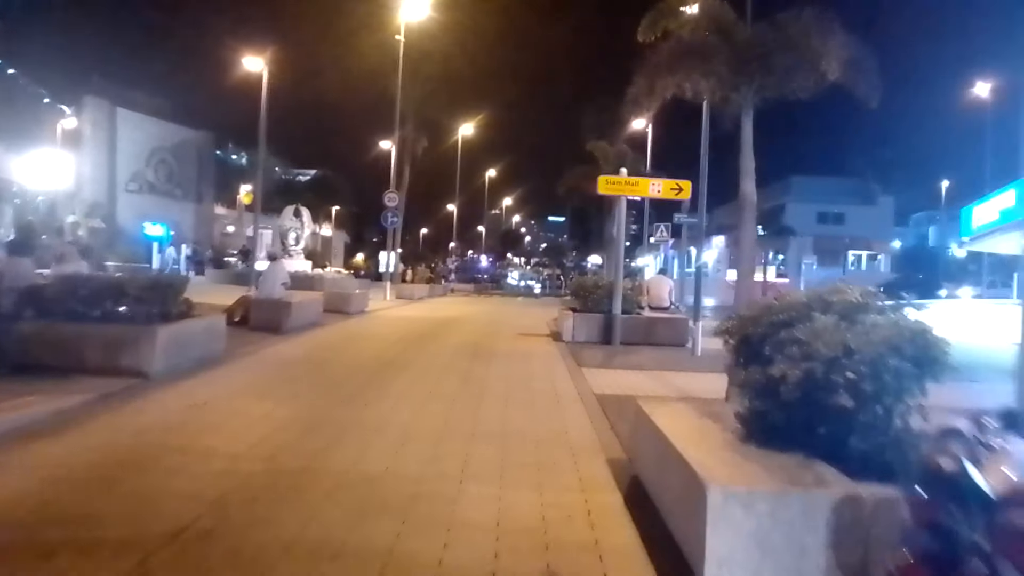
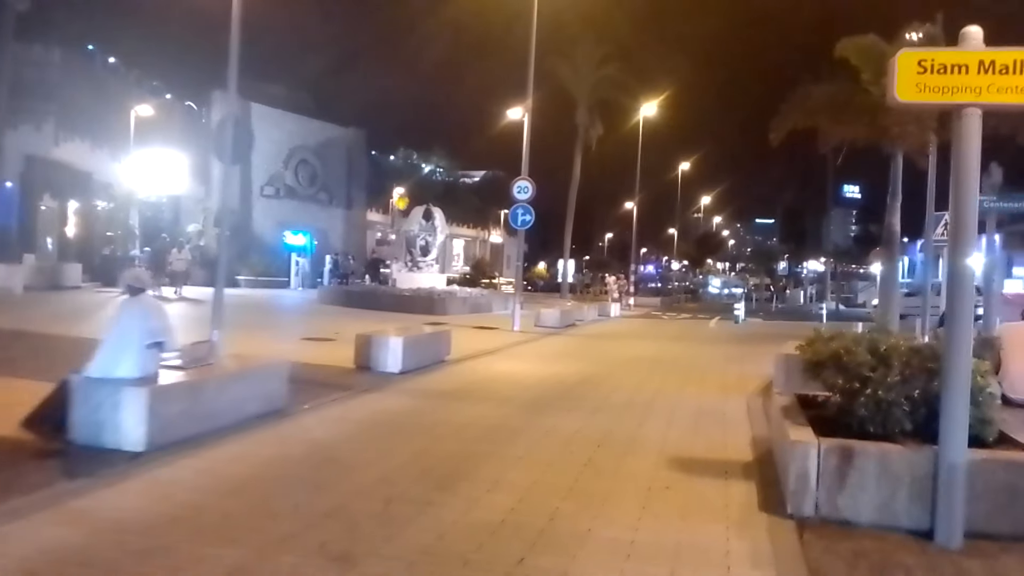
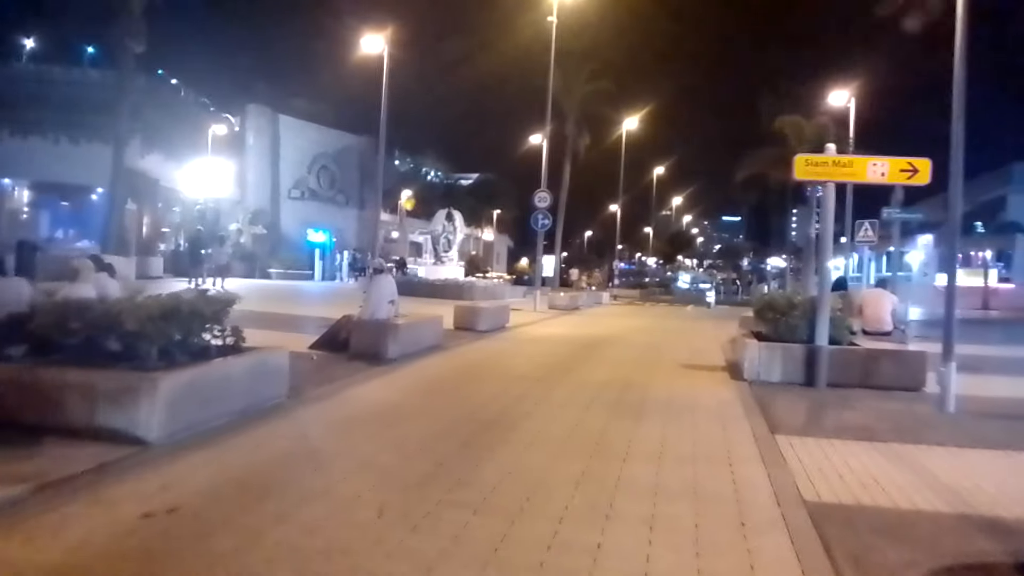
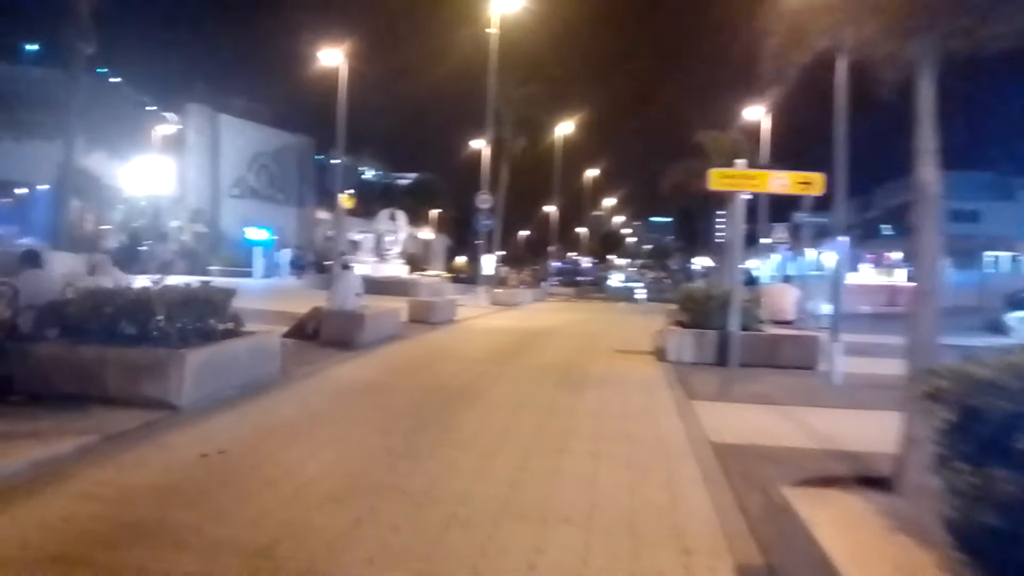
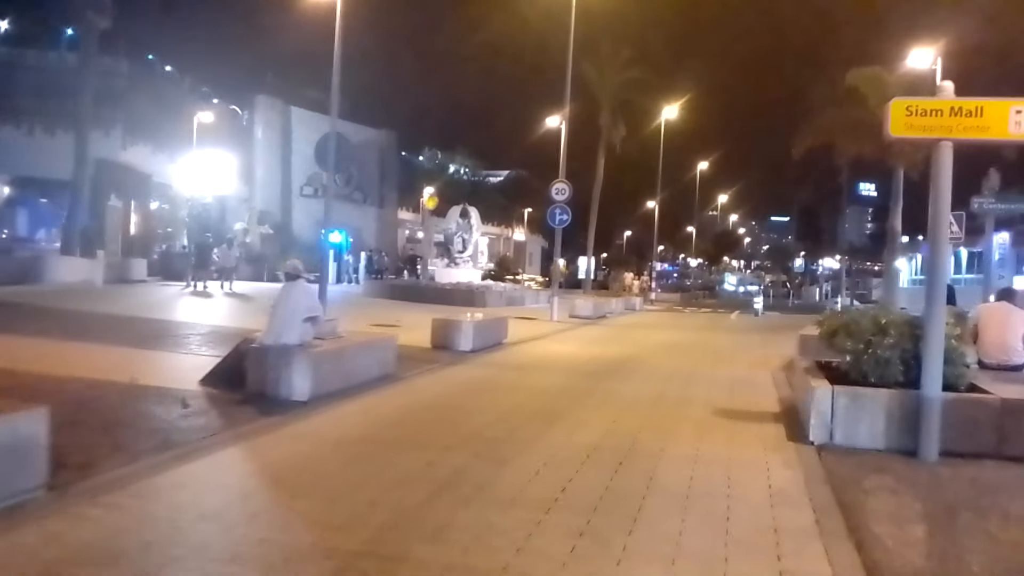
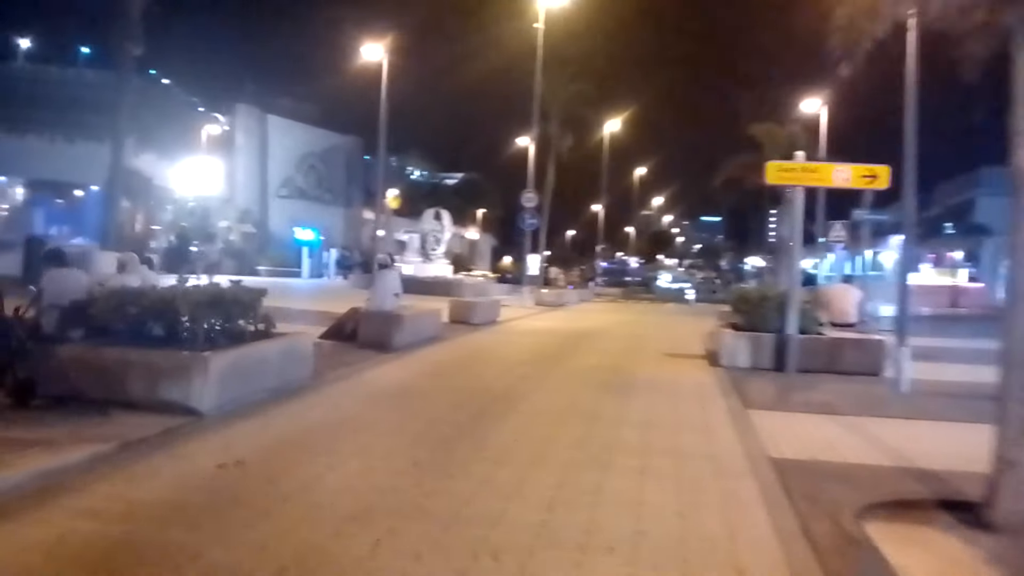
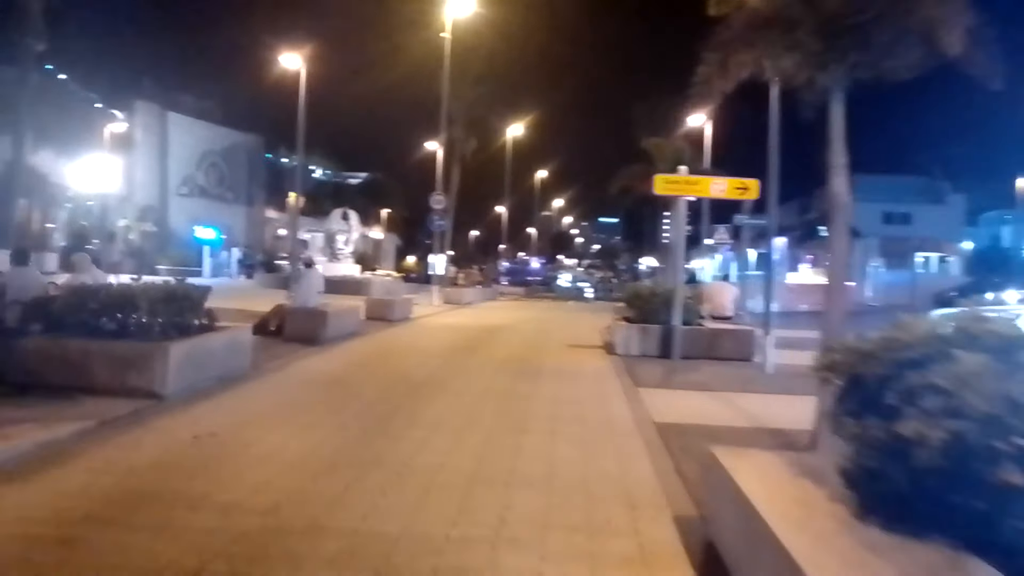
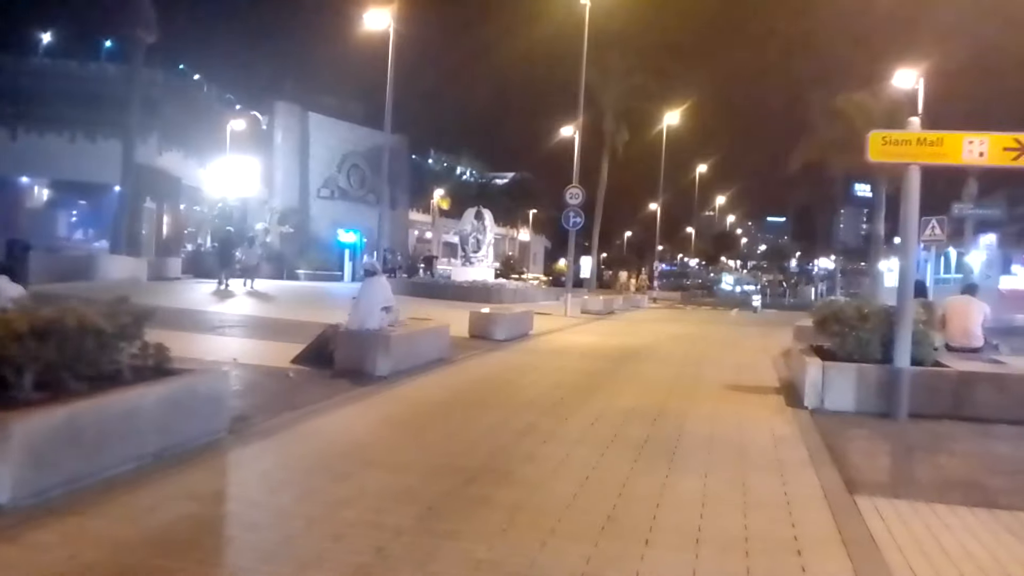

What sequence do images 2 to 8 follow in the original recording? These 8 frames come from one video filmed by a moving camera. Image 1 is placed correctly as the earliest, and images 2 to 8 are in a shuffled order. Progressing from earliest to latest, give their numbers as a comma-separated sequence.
7, 4, 6, 3, 8, 5, 2
